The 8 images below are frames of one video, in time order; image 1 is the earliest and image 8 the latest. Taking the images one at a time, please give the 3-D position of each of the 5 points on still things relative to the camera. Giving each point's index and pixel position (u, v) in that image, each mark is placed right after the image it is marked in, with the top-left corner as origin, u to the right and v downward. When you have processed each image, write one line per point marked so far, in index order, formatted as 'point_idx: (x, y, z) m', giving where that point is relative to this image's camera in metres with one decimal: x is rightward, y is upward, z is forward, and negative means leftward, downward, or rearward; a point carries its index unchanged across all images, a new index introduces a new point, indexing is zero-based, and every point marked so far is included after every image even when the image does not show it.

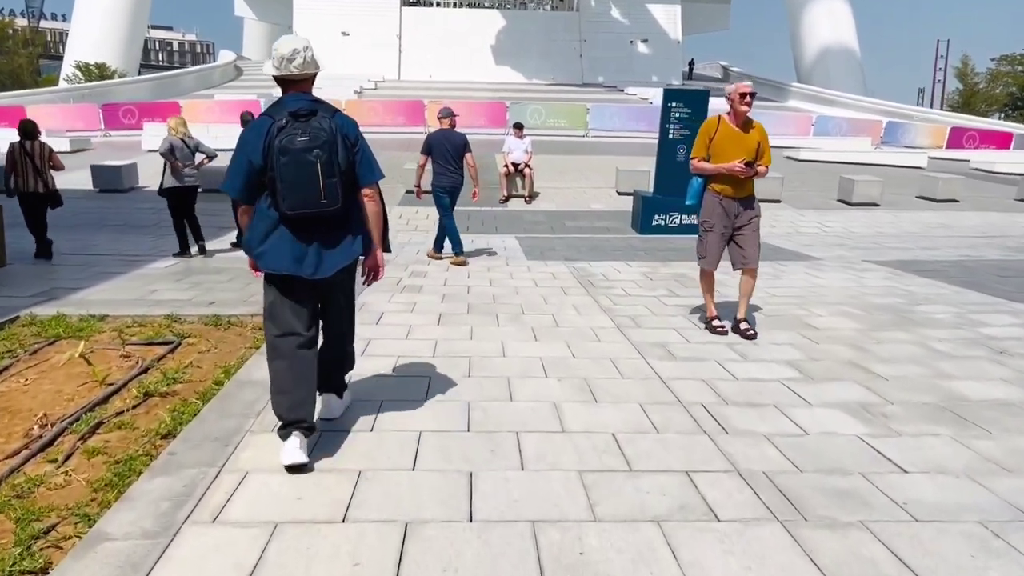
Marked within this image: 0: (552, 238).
0: (+0.6, +0.7, +11.1) m
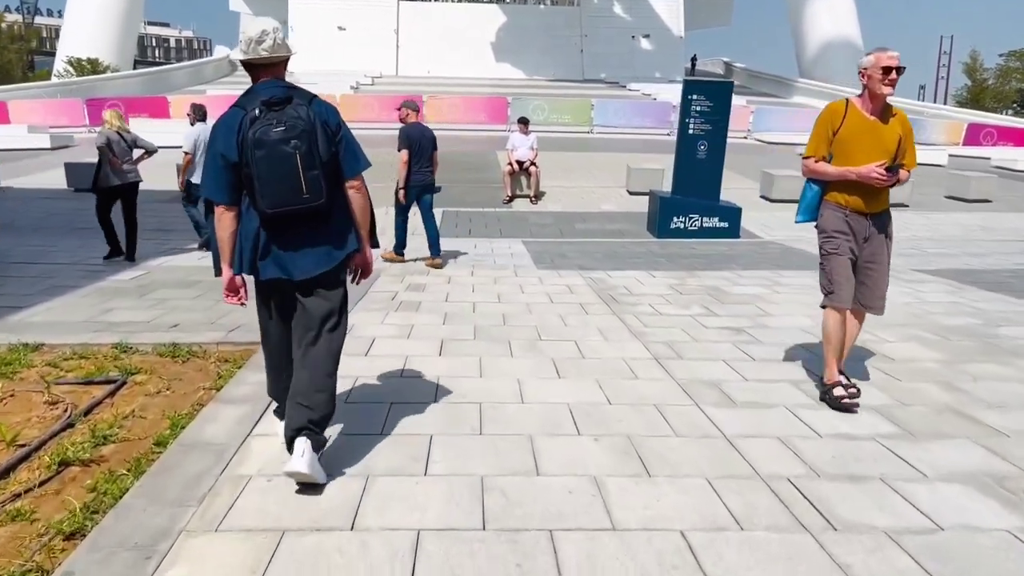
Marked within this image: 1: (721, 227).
0: (+0.7, +0.6, +10.2) m
1: (+2.9, +0.8, +10.9) m
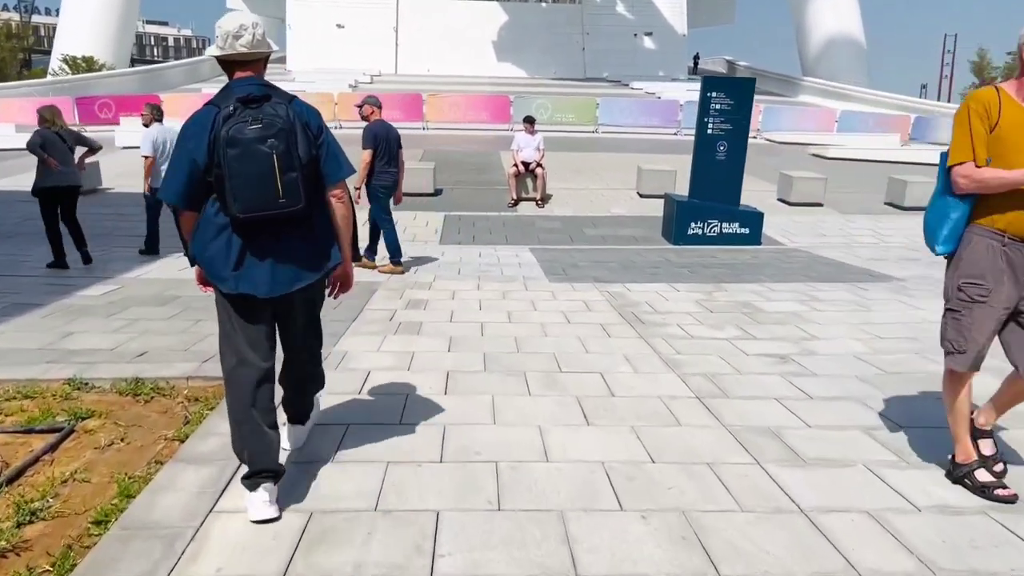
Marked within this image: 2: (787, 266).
0: (+0.7, +0.4, +9.5) m
1: (+3.0, +0.7, +10.3) m
2: (+3.0, +0.2, +8.7) m
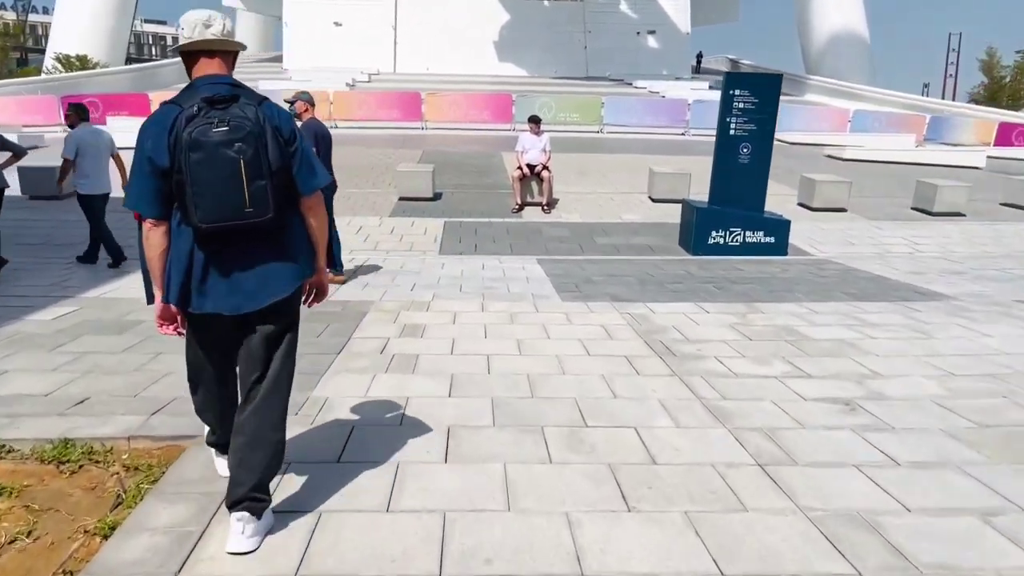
0: (+0.8, +0.3, +8.7) m
1: (+3.1, +0.6, +9.5) m
2: (+3.1, +0.1, +7.9) m
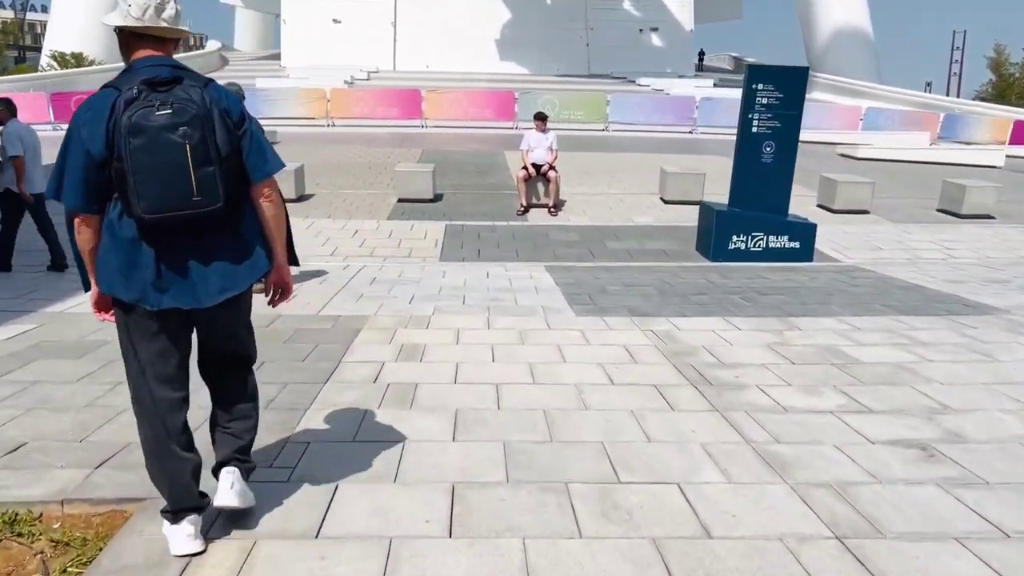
0: (+0.9, +0.2, +8.1) m
1: (+3.1, +0.5, +8.9) m
2: (+3.2, 0.0, +7.2) m
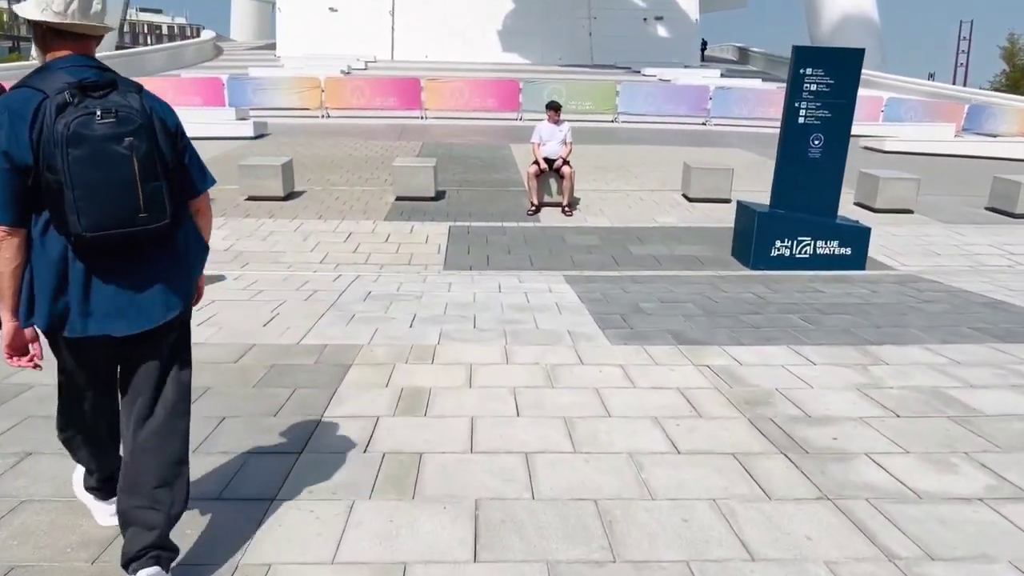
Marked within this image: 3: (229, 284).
0: (+1.0, +0.1, +7.0) m
1: (+3.3, +0.3, +7.8) m
2: (+3.3, -0.2, +6.2) m
3: (-2.4, 0.0, +6.8) m
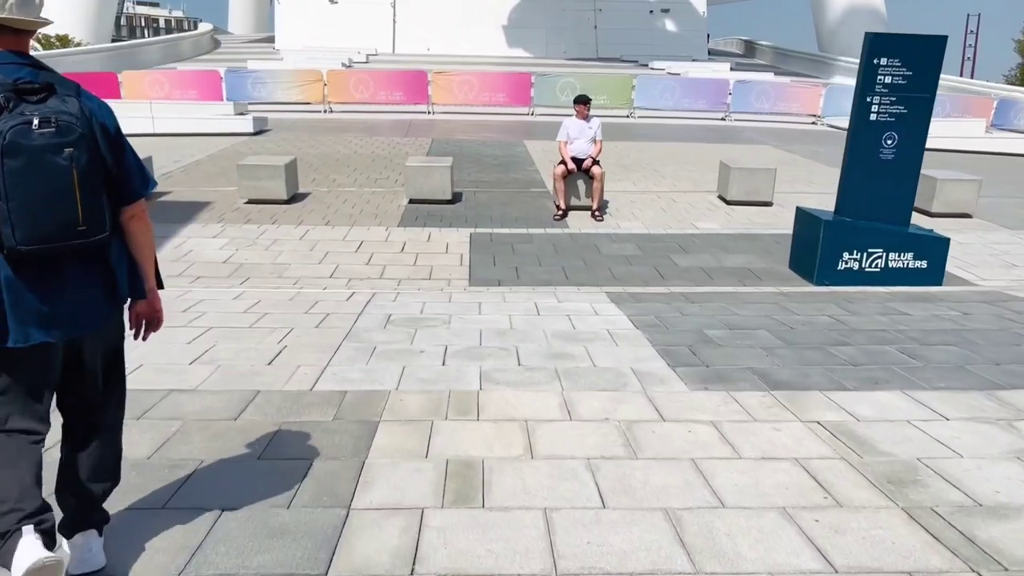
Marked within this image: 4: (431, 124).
0: (+1.3, -0.1, +6.2) m
1: (+3.6, +0.2, +7.0) m
2: (+3.6, -0.3, +5.4) m
3: (-2.1, -0.1, +5.9) m
4: (-1.8, +3.7, +17.9) m
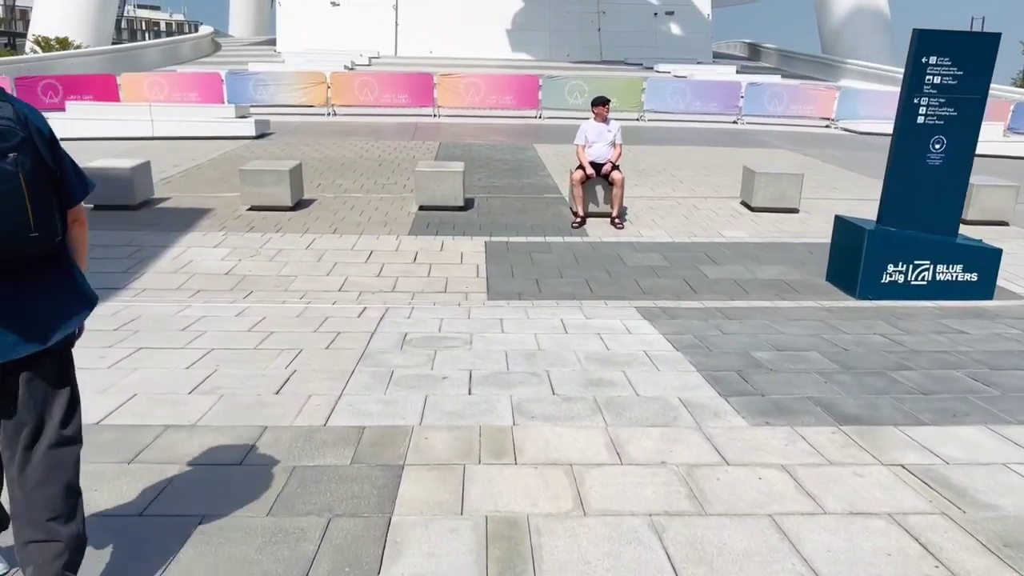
0: (+1.5, -0.2, +5.7) m
1: (+3.7, +0.1, +6.5) m
2: (+3.8, -0.4, +4.9) m
3: (-1.9, -0.2, +5.5) m
4: (-1.7, +3.6, +17.4) m
